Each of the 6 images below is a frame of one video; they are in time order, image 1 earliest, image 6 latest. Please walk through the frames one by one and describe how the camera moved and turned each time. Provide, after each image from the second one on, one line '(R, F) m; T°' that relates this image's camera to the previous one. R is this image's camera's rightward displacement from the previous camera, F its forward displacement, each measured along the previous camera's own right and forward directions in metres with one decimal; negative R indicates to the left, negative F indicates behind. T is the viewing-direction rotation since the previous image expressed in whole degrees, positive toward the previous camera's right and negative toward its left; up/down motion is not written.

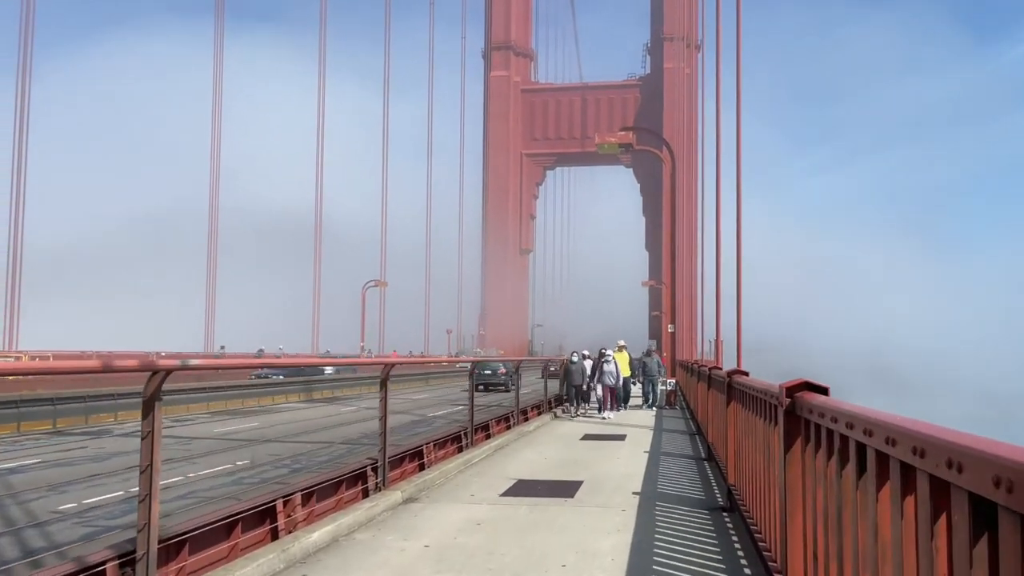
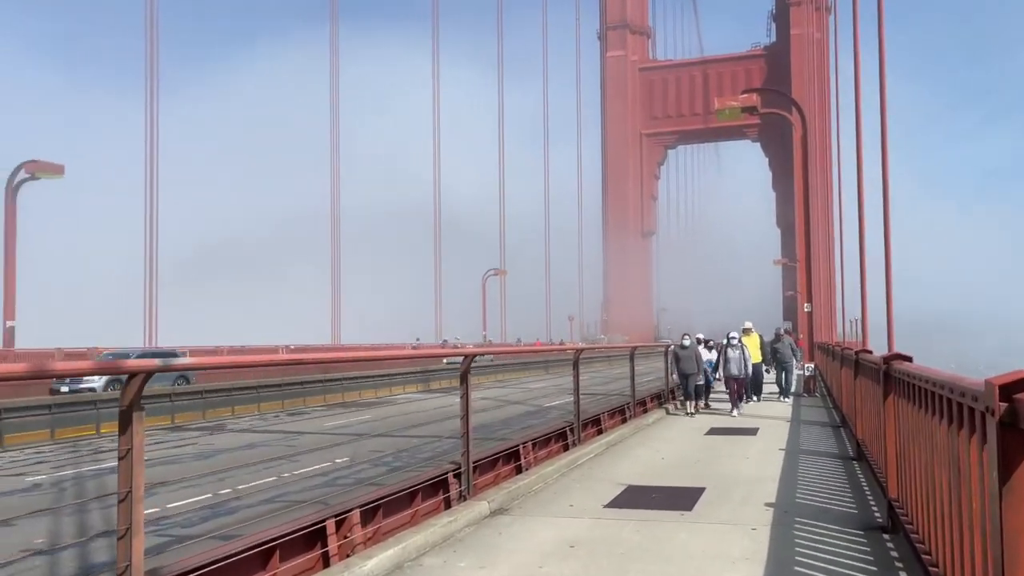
(+0.2, +1.0) m; -9°
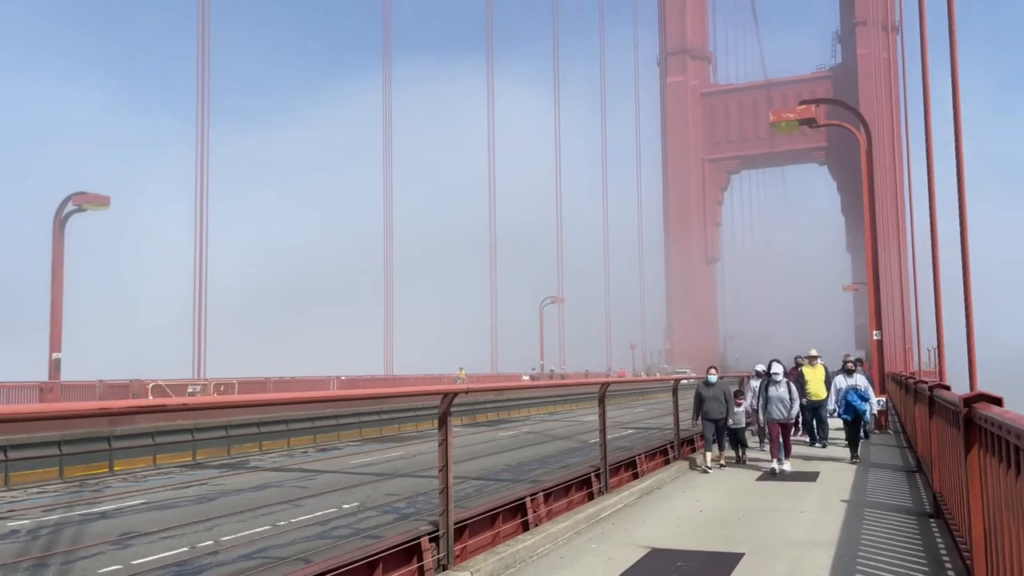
(+0.4, +0.9) m; -5°
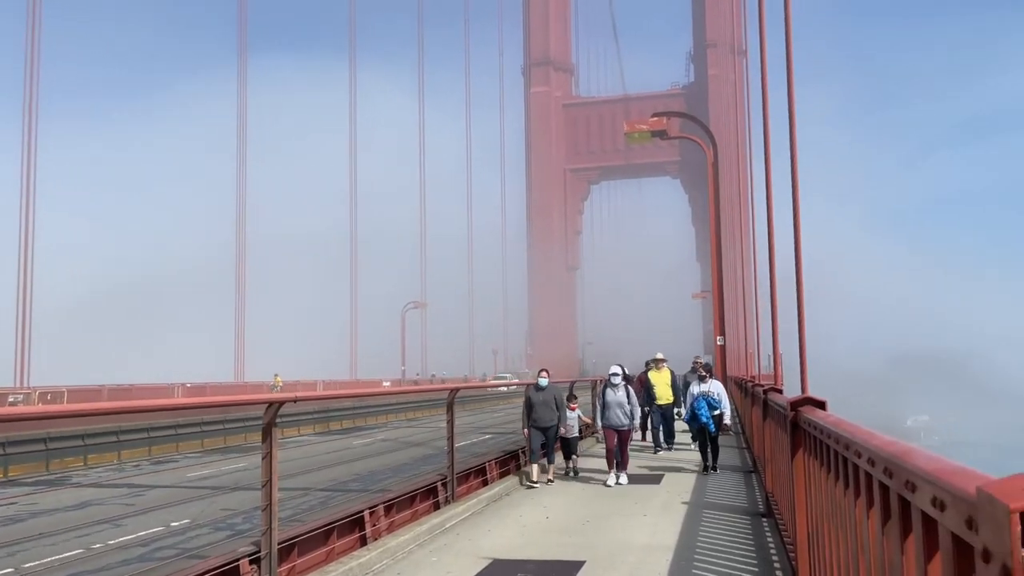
(+0.2, +0.2) m; +10°
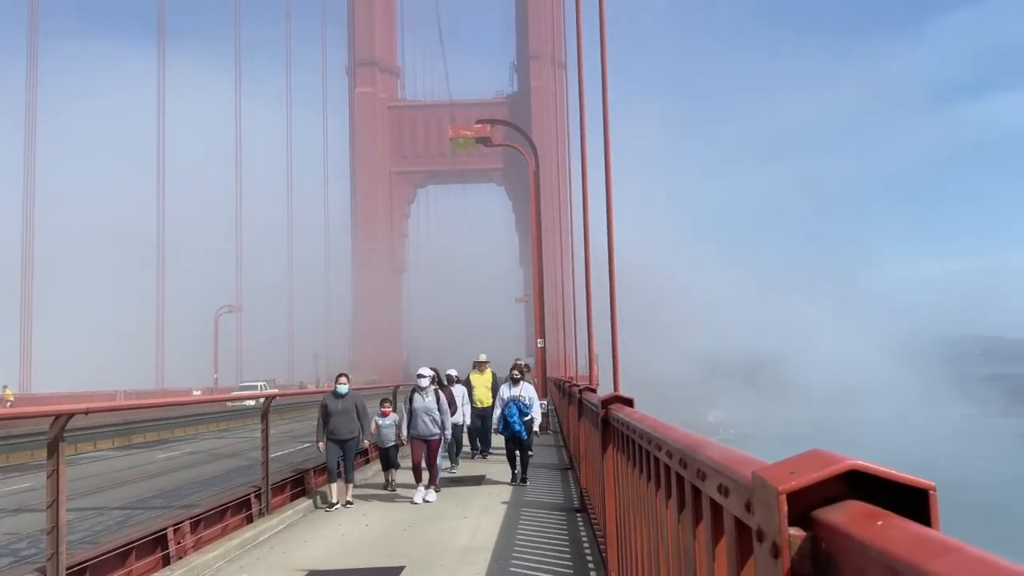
(0.0, 0.0) m; +12°
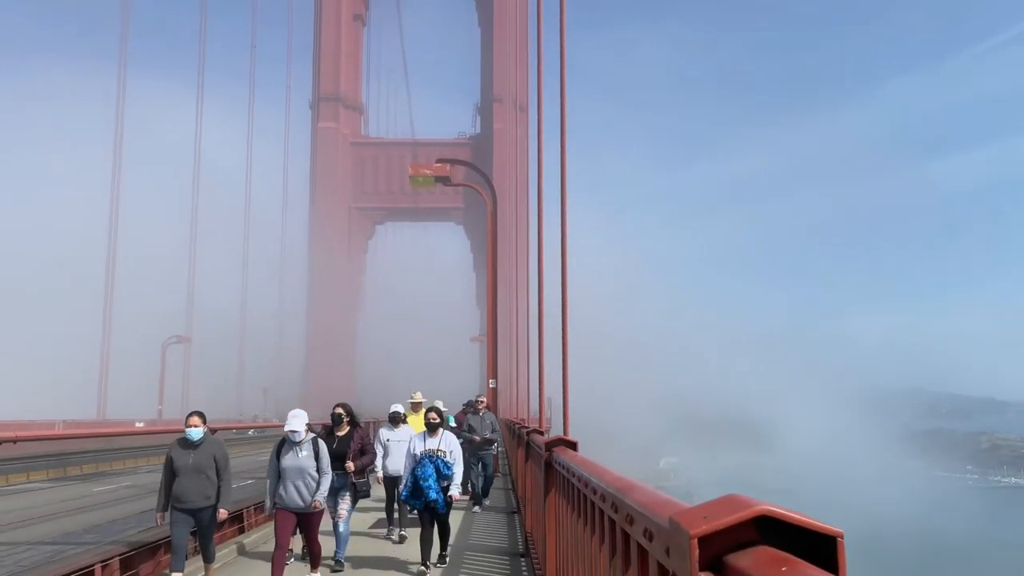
(0.0, 0.0) m; +3°
